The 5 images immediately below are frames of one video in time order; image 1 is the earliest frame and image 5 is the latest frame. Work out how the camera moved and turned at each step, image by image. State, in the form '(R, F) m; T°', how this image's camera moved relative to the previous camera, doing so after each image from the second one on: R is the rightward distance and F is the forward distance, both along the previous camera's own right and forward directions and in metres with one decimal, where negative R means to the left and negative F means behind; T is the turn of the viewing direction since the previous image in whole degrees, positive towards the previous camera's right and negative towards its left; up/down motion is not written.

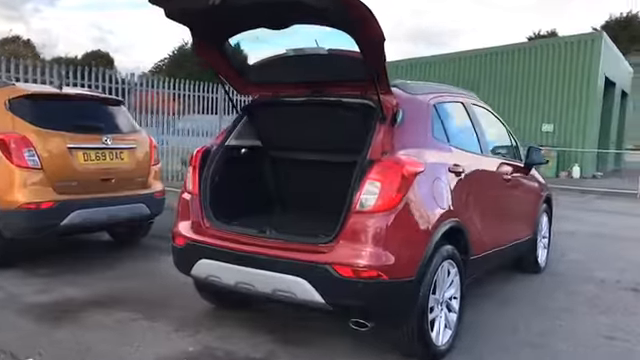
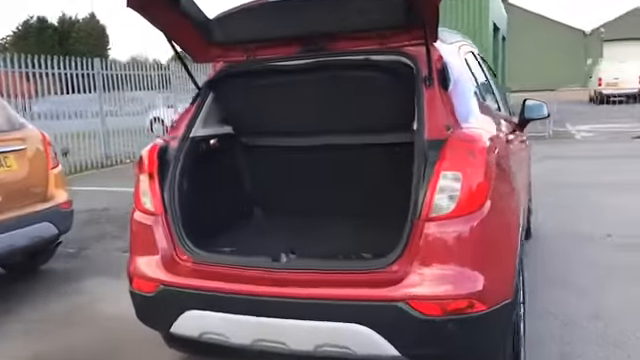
(-0.7, +1.2) m; +12°
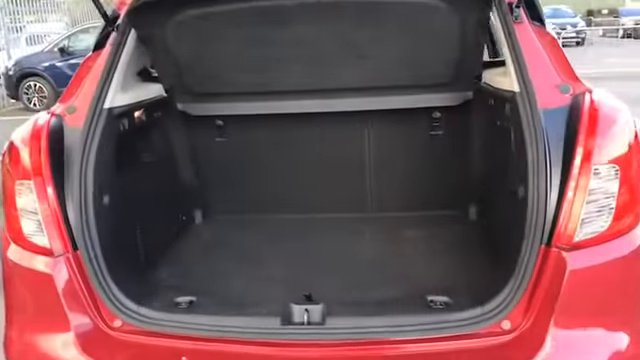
(-0.5, +1.1) m; +14°
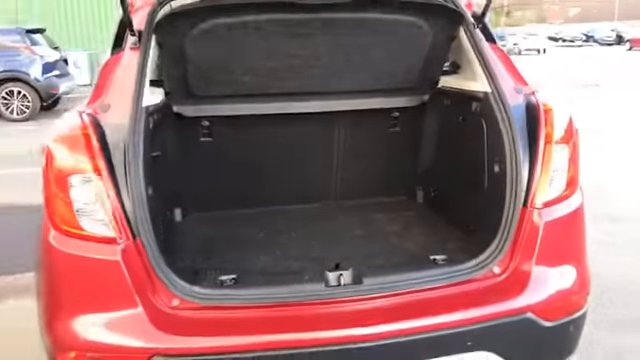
(-0.6, -0.2) m; +17°
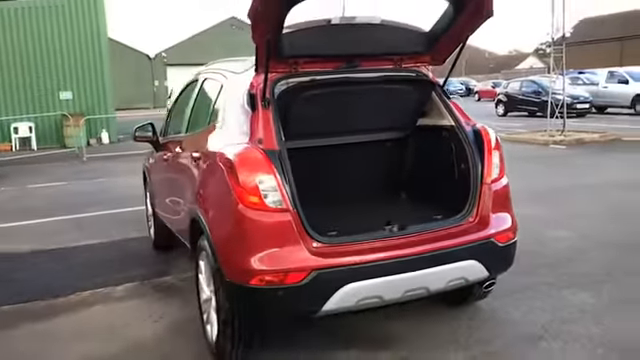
(-1.1, -1.3) m; +13°
